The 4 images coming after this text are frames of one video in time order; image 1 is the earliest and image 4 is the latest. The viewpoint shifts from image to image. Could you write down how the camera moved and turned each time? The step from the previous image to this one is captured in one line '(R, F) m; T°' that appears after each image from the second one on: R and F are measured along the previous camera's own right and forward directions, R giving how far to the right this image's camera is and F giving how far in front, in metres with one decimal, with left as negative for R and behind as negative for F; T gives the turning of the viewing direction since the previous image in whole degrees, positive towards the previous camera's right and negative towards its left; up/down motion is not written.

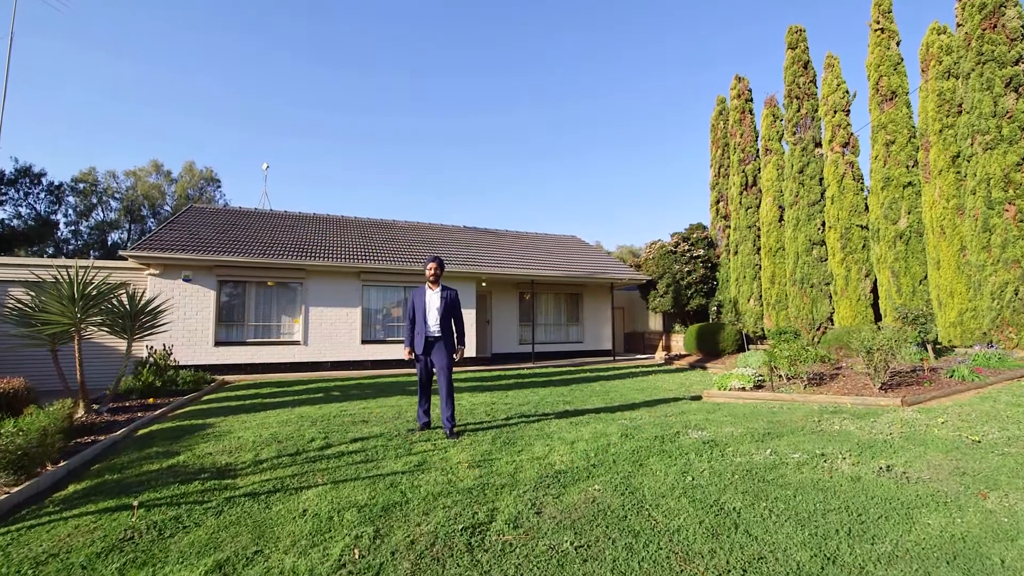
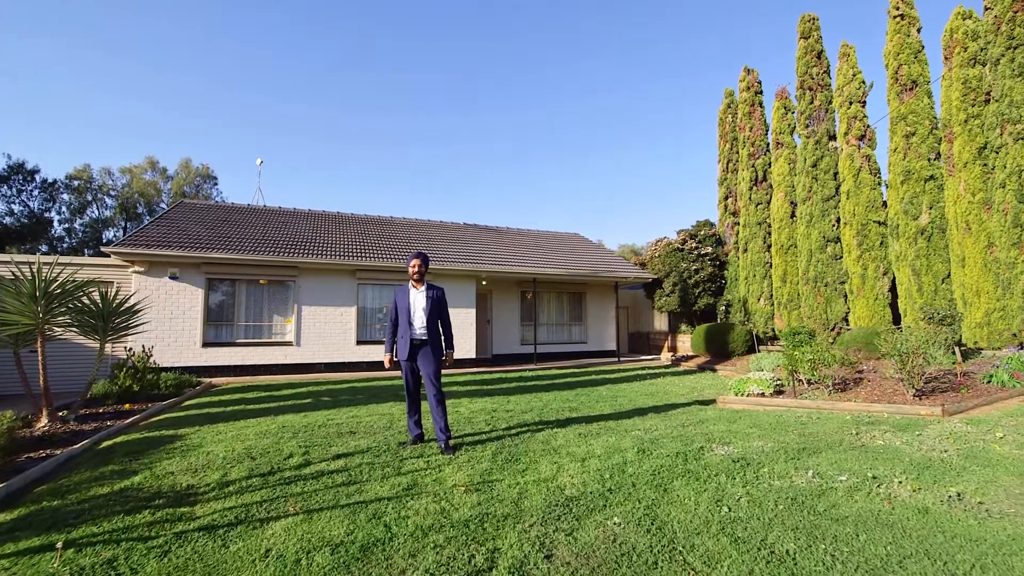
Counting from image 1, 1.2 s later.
(0.0, +0.4) m; 0°
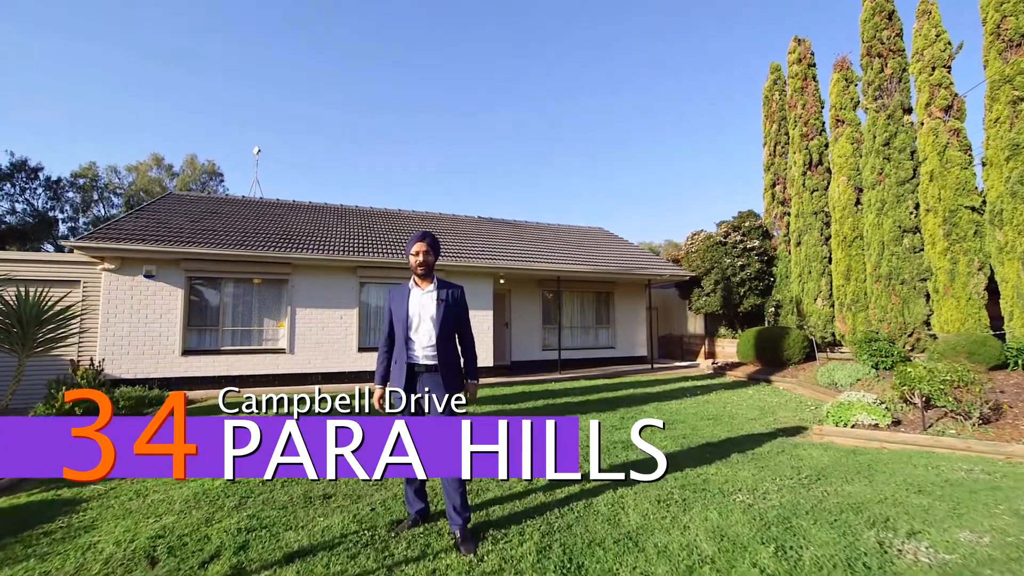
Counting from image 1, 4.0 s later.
(-0.2, +1.3) m; -2°
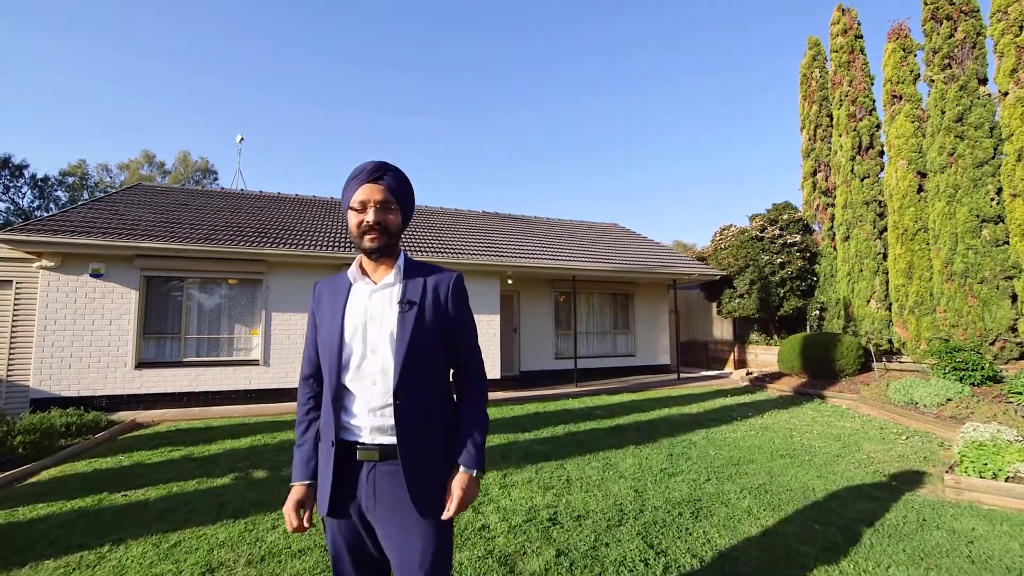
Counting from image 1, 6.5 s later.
(-0.1, +1.3) m; 0°
